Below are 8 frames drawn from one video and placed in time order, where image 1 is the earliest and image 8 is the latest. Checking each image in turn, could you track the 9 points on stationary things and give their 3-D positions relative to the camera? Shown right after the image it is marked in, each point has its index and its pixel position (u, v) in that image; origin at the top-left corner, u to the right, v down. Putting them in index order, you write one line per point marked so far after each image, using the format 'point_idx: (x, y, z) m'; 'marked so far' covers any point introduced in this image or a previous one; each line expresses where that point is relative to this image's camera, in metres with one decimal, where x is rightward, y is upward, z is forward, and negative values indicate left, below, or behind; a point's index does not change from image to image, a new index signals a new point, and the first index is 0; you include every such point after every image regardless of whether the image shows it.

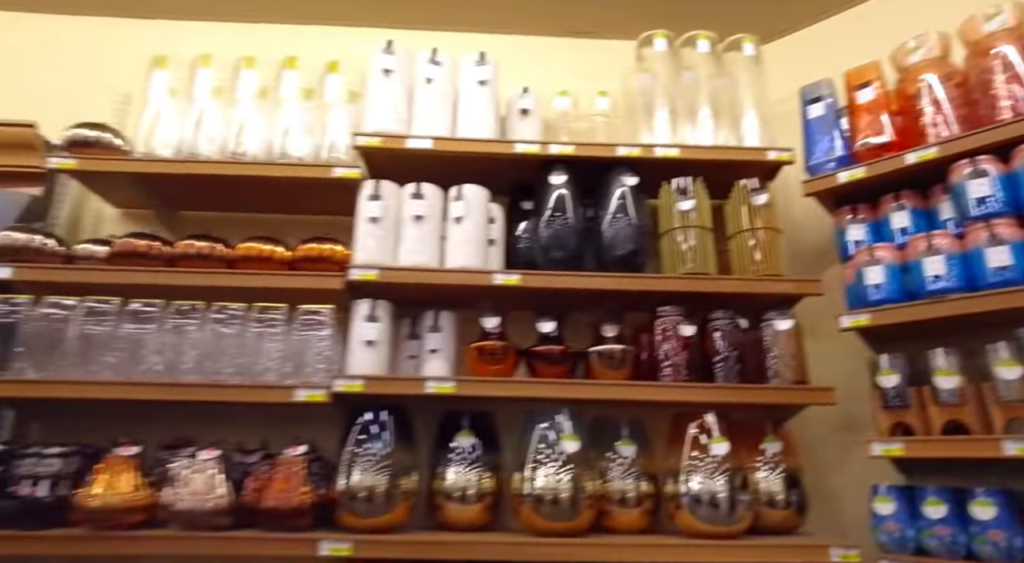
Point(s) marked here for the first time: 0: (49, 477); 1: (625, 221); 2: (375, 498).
0: (-1.1, -0.5, +1.5) m
1: (+0.3, +0.2, +1.7) m
2: (-0.3, -0.5, +1.5) m
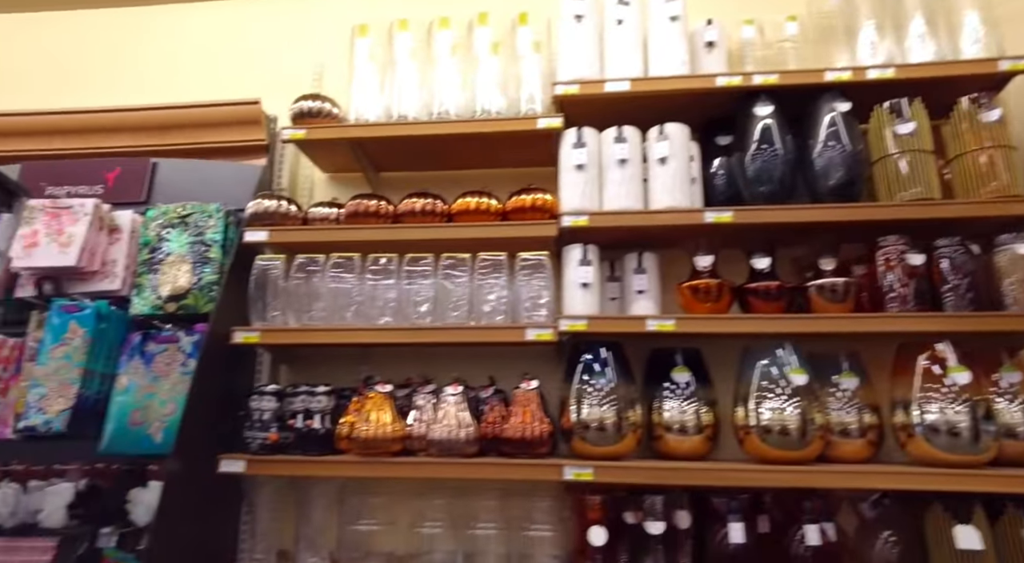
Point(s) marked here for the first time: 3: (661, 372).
0: (-0.5, -0.4, +1.7) m
1: (+0.9, +0.4, +1.7) m
2: (+0.2, -0.4, +1.6) m
3: (+0.4, -0.3, +1.7) m
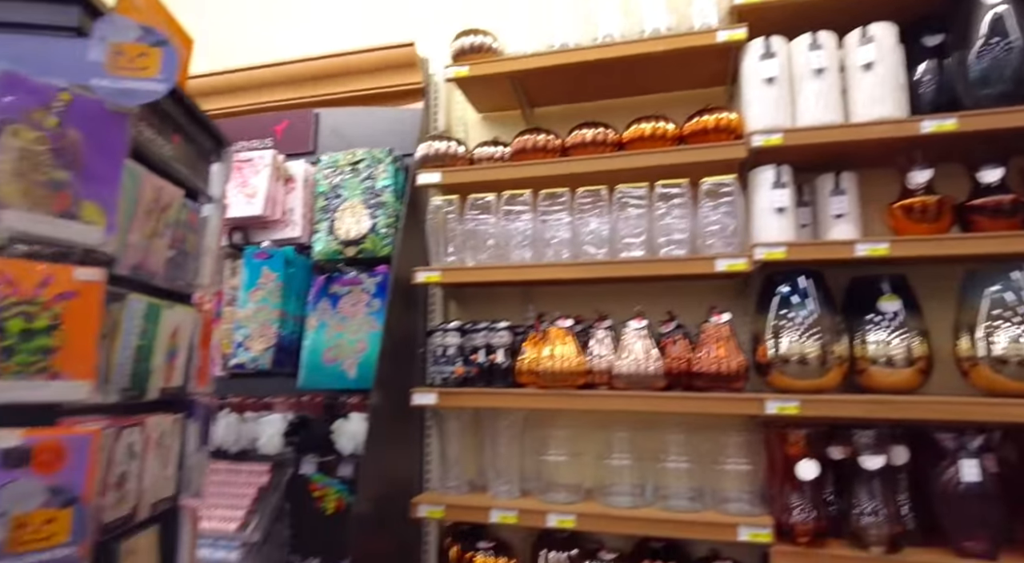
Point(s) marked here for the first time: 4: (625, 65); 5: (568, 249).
0: (0.0, -0.2, +1.7) m
1: (+1.4, +0.6, +1.4) m
2: (+0.7, -0.2, +1.5) m
3: (+0.9, -0.1, +1.6) m
4: (+0.3, +0.7, +1.8) m
5: (+0.2, +0.1, +1.7) m
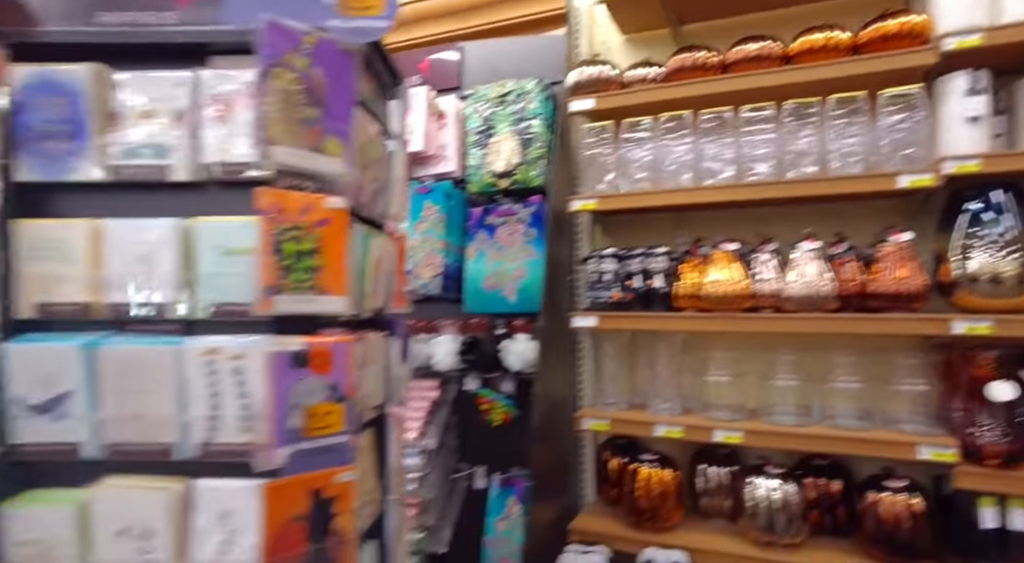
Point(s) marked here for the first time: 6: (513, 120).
0: (+0.4, 0.0, +1.7) m
1: (+1.8, +0.8, +1.2) m
2: (+1.2, 0.0, +1.4) m
3: (+1.4, +0.2, +1.5) m
4: (+0.8, +0.9, +1.7) m
5: (+0.6, +0.3, +1.7) m
6: (0.0, +0.5, +1.9) m
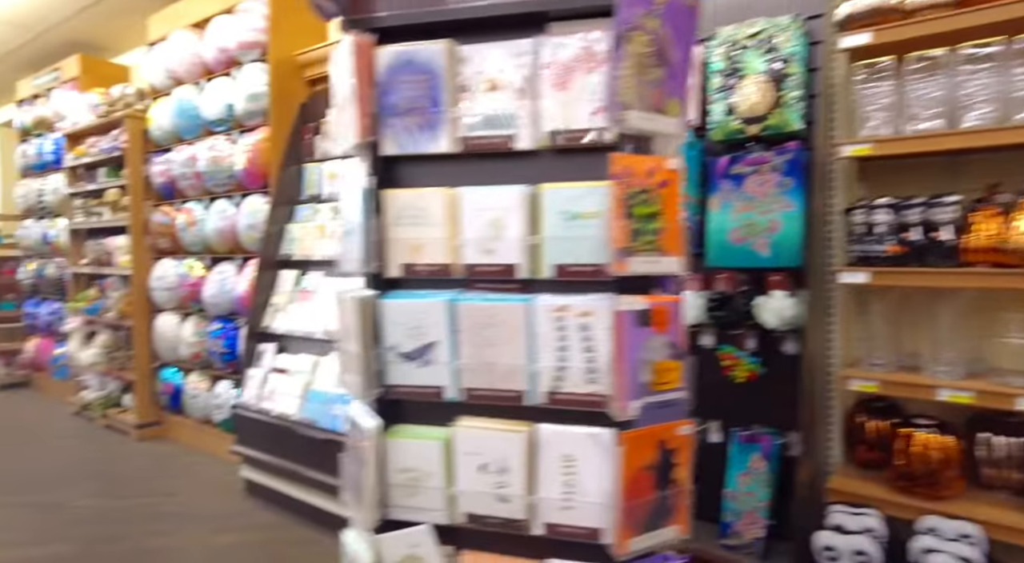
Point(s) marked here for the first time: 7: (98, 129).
0: (+1.2, +0.2, +1.6) m
1: (+2.3, +0.8, +0.7) m
2: (+1.8, +0.1, +1.1) m
3: (+2.0, +0.3, +1.1) m
4: (+1.5, +1.0, +1.4) m
5: (+1.3, +0.4, +1.5) m
6: (+0.8, +0.7, +1.8) m
7: (-2.9, +1.1, +4.2) m
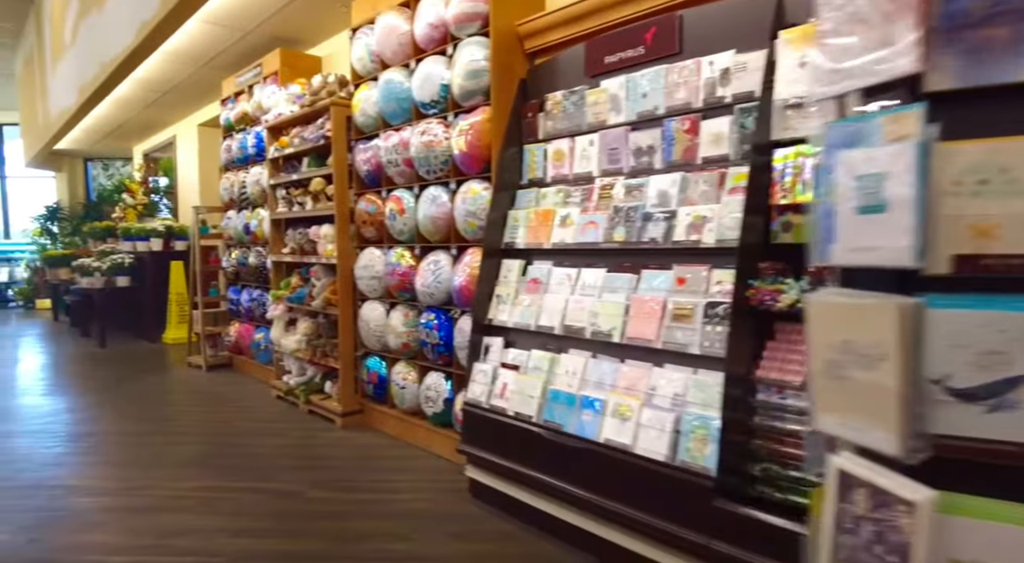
0: (+2.0, +0.2, +0.9) m
1: (+2.9, +0.8, -0.2) m
2: (+2.5, +0.1, +0.3) m
3: (+2.7, +0.2, +0.3) m
4: (+2.2, +1.0, +0.6) m
5: (+2.1, +0.4, +0.8) m
6: (+1.6, +0.7, +1.2) m
7: (-1.5, +1.2, +4.3) m
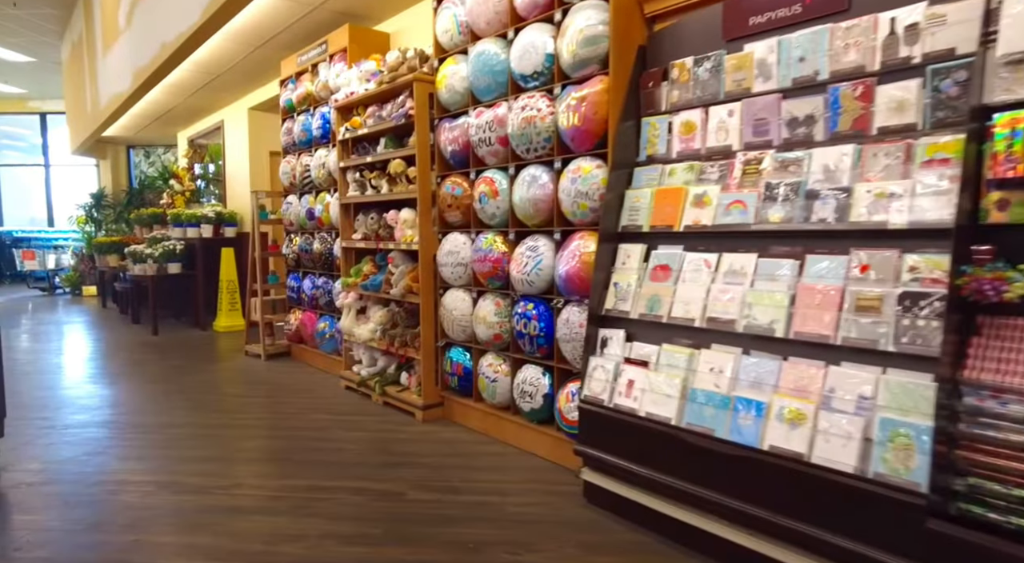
0: (+2.4, +0.2, +0.6) m
1: (+3.3, +0.8, -0.6) m
2: (+2.9, +0.1, 0.0) m
3: (+3.1, +0.2, 0.0) m
4: (+2.7, +1.0, +0.3) m
5: (+2.6, +0.5, +0.5) m
6: (+2.1, +0.7, +0.9) m
7: (-0.9, +1.3, +4.1) m
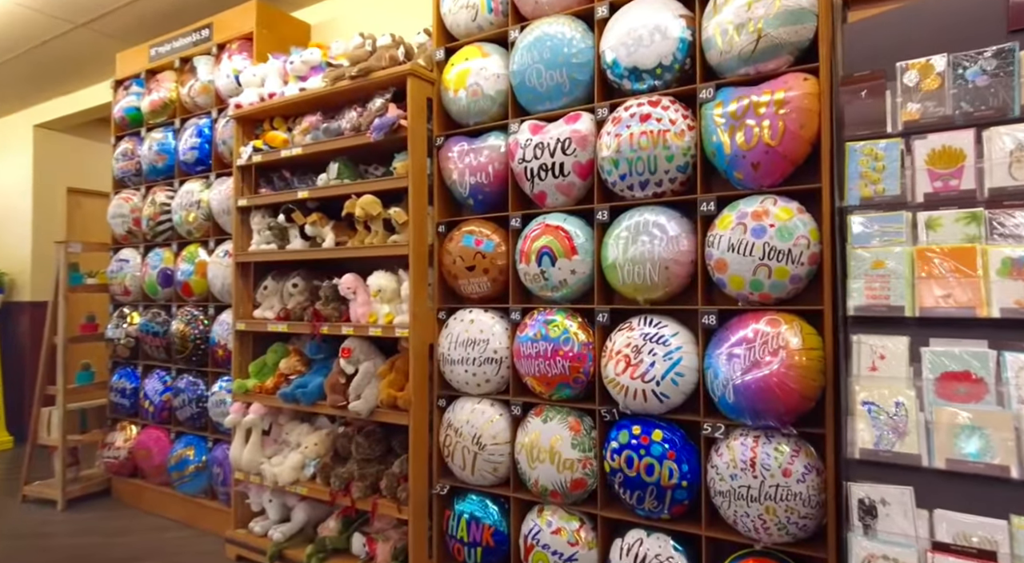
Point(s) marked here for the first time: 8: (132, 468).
0: (+3.4, +0.1, +0.3) m
1: (+4.6, +0.8, -0.5) m
2: (+4.1, 0.0, -0.1) m
3: (+4.3, +0.2, -0.1) m
4: (+3.7, +0.9, +0.2) m
5: (+3.6, +0.3, +0.2) m
6: (+3.0, +0.5, +0.5) m
7: (-0.9, +0.8, +2.7) m
8: (-2.2, -1.1, +3.5) m
